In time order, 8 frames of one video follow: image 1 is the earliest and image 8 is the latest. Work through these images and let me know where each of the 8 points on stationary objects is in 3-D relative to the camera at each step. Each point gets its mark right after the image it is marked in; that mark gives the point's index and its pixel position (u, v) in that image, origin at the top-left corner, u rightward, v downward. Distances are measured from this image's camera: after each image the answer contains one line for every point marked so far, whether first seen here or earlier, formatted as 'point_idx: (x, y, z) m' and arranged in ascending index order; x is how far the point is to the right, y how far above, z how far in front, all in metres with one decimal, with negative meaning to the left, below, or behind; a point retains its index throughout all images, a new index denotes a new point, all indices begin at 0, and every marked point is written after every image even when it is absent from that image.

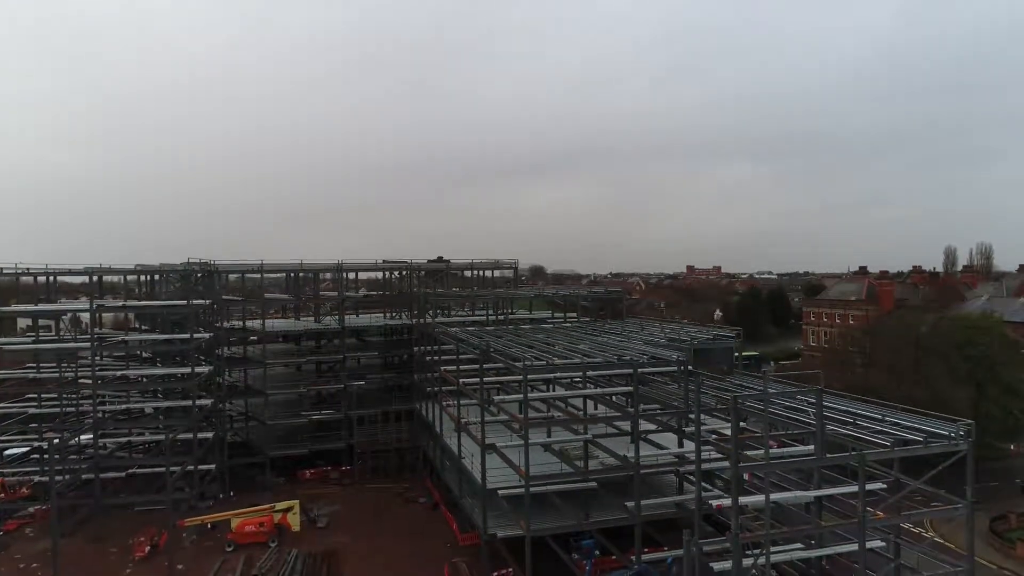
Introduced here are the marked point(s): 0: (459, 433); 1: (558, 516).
0: (-1.3, -3.6, +17.6) m
1: (+0.9, -4.6, +14.3) m
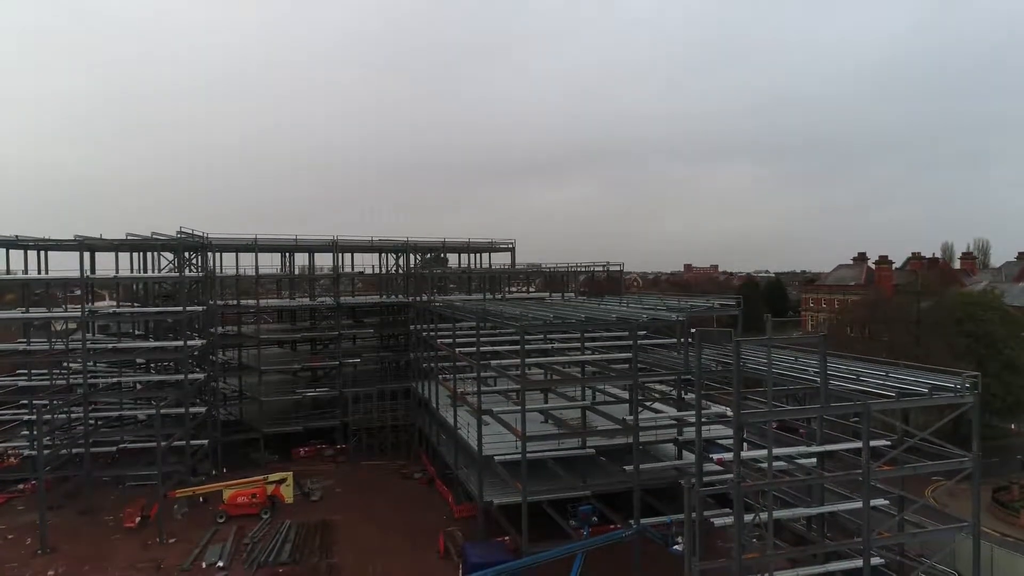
0: (-1.4, -2.8, +17.3) m
1: (+0.9, -3.8, +14.0) m
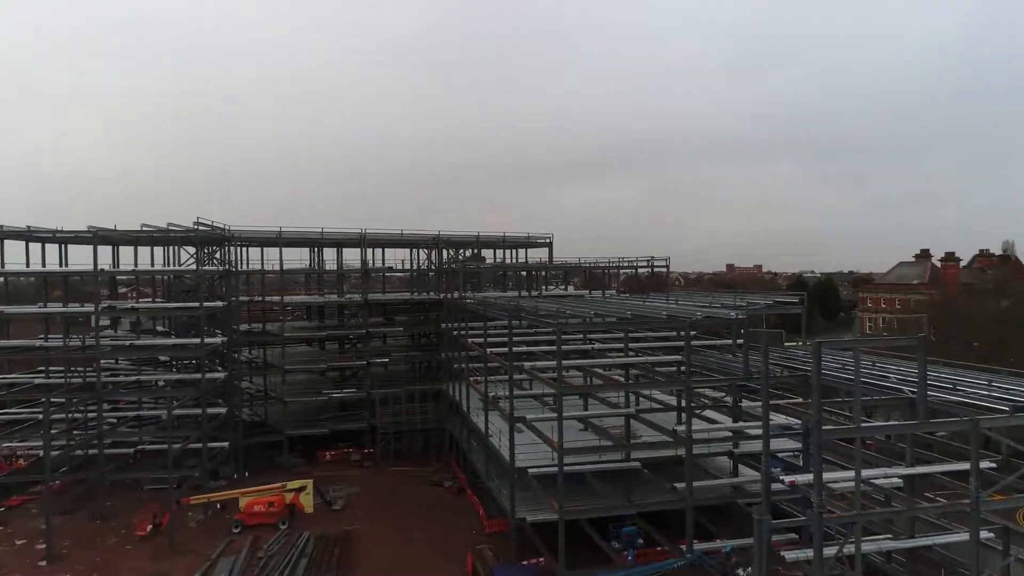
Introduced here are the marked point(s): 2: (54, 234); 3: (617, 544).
0: (-0.6, -2.7, +15.9) m
1: (+1.5, -3.7, +12.5) m
2: (-11.7, +1.4, +18.3) m
3: (+1.8, -4.5, +12.5) m
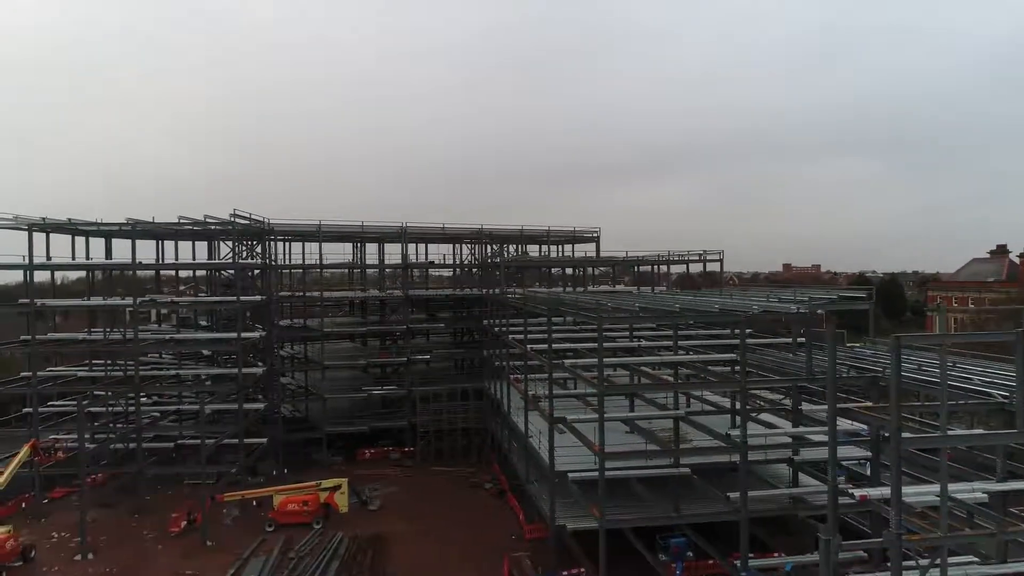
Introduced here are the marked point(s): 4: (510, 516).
0: (+0.3, -2.5, +15.2) m
1: (+2.1, -3.6, +11.6) m
2: (-10.6, +1.6, +18.3) m
3: (+2.5, -4.4, +11.6) m
4: (0.0, -5.1, +16.1) m
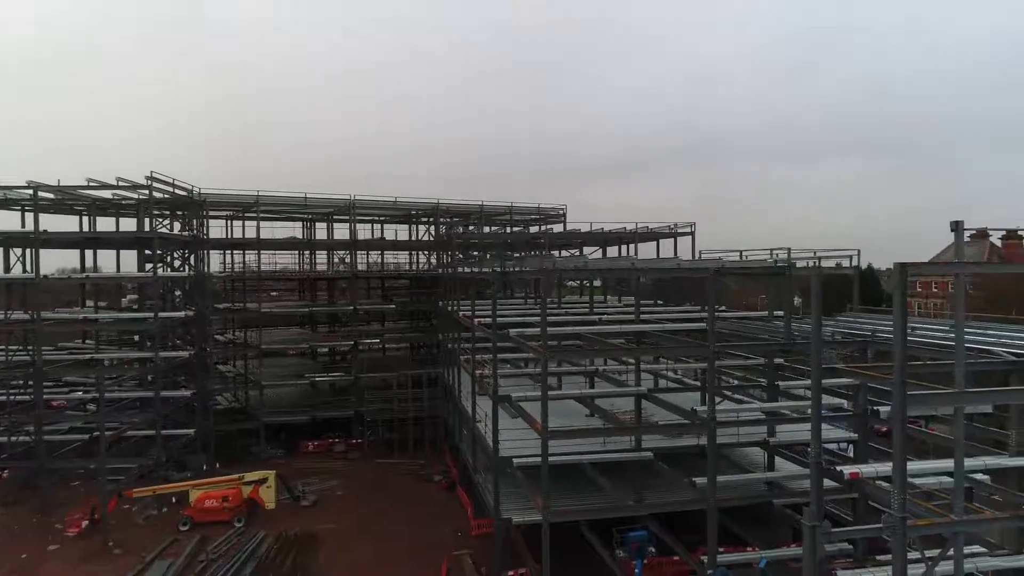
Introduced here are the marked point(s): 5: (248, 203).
0: (-0.7, -1.9, +13.6) m
1: (+1.2, -3.0, +10.1) m
2: (-11.8, +2.2, +16.4) m
3: (+1.6, -3.7, +10.1) m
4: (-1.1, -4.5, +14.5) m
5: (-7.3, +2.3, +19.8) m
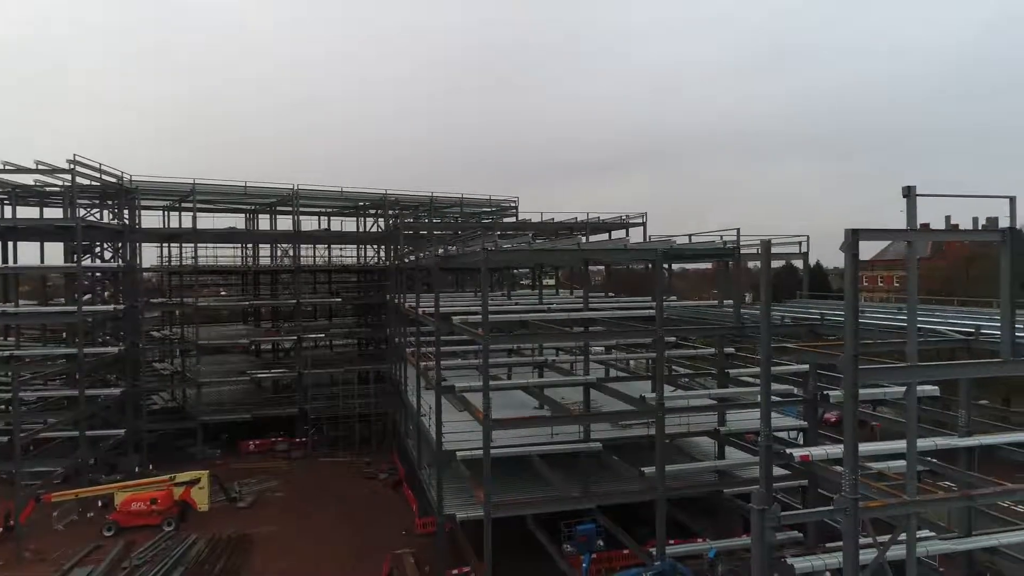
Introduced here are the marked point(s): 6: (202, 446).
0: (-1.7, -1.7, +13.1) m
1: (+0.4, -2.7, +9.7) m
2: (-12.9, +2.3, +15.2) m
3: (+0.8, -3.5, +9.7) m
4: (-2.1, -4.3, +14.0) m
5: (-8.6, +2.5, +18.9) m
6: (-7.9, -4.0, +18.3) m
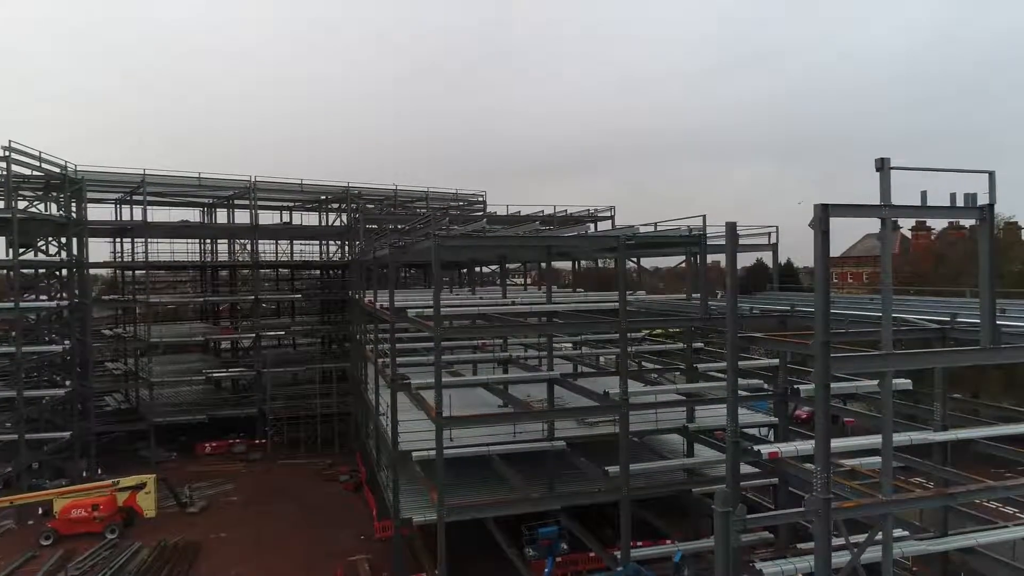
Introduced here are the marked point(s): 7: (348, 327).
0: (-2.3, -1.6, +12.5) m
1: (-0.1, -2.6, +9.2) m
2: (-13.6, +2.4, +14.3) m
3: (+0.3, -3.4, +9.2) m
4: (-2.8, -4.2, +13.4) m
5: (-9.5, +2.6, +18.1) m
6: (-8.7, -3.9, +17.5) m
7: (-4.6, -1.1, +20.0) m
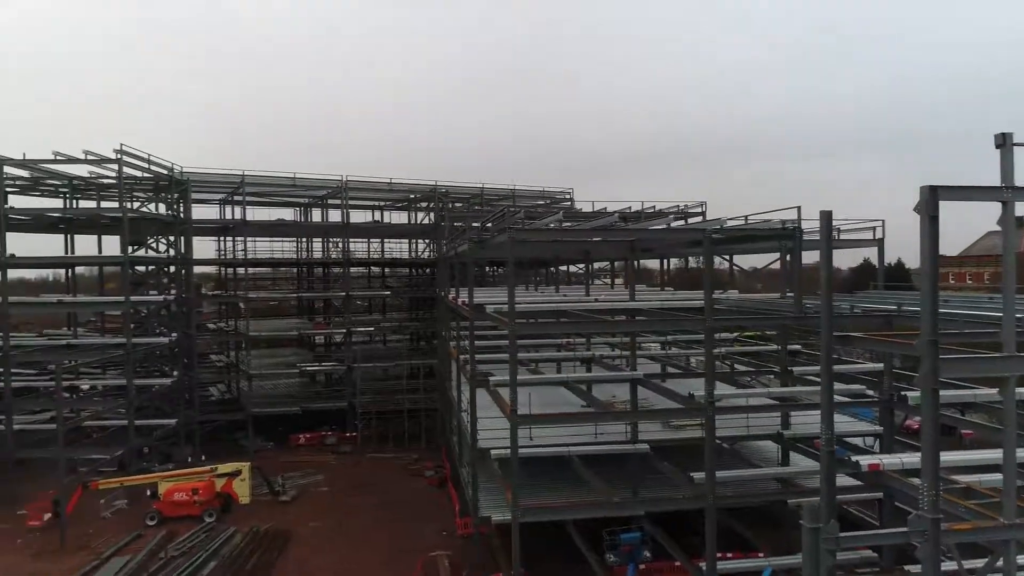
0: (-0.9, -1.5, +12.5) m
1: (+0.9, -2.6, +9.0) m
2: (-11.8, +2.6, +15.7) m
3: (+1.3, -3.4, +8.9) m
4: (-1.2, -4.1, +13.4) m
5: (-7.2, +2.7, +18.9) m
6: (-6.6, -3.8, +18.3) m
7: (-2.2, -1.0, +20.2) m
